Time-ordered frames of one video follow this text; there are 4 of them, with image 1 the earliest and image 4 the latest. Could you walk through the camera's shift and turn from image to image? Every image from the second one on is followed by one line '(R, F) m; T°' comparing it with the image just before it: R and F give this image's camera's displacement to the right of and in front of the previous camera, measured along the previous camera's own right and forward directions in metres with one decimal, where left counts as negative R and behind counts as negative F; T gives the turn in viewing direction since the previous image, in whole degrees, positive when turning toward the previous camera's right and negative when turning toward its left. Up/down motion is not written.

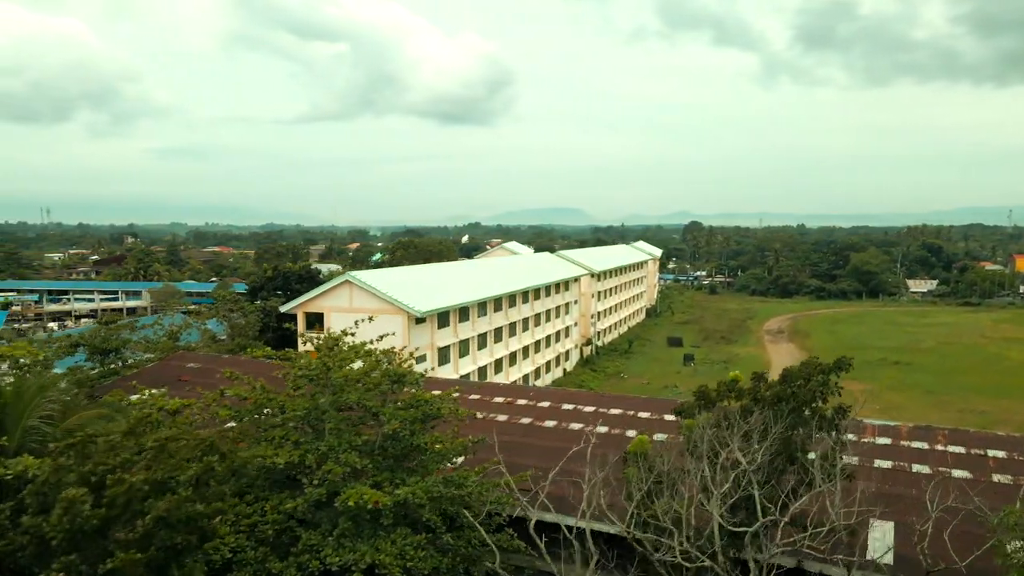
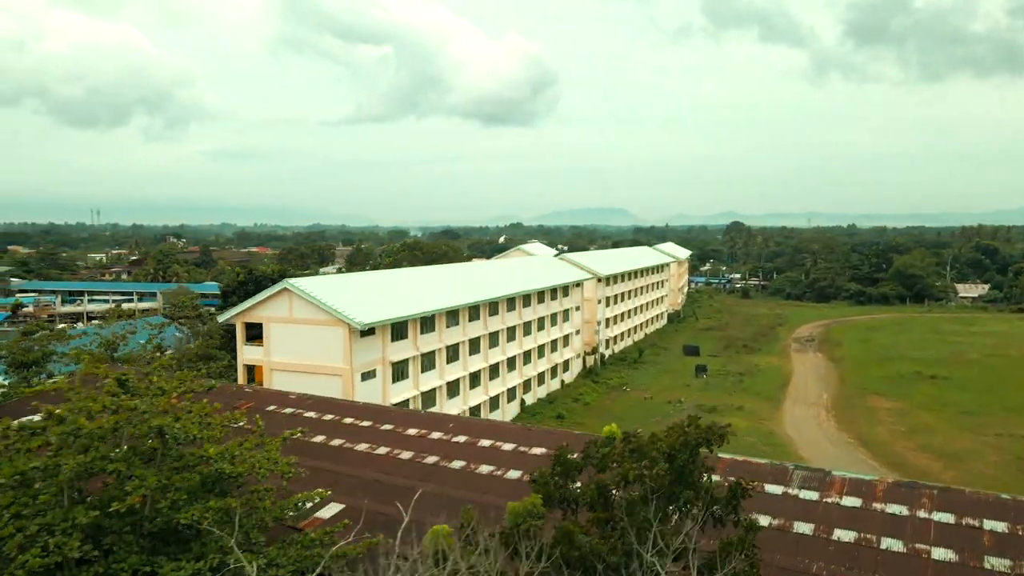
(+2.5, +2.5) m; -3°
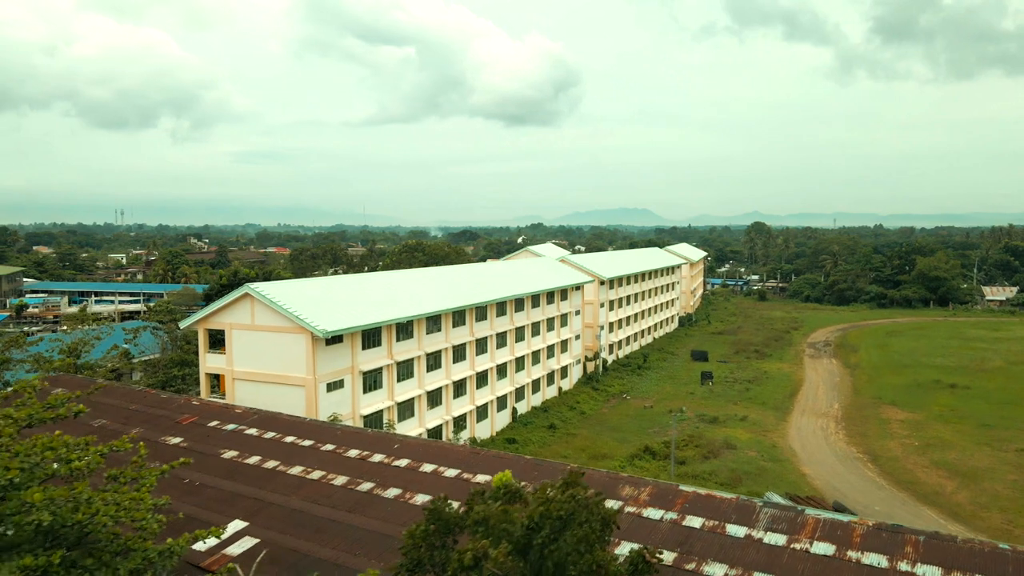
(+1.3, +1.3) m; -2°
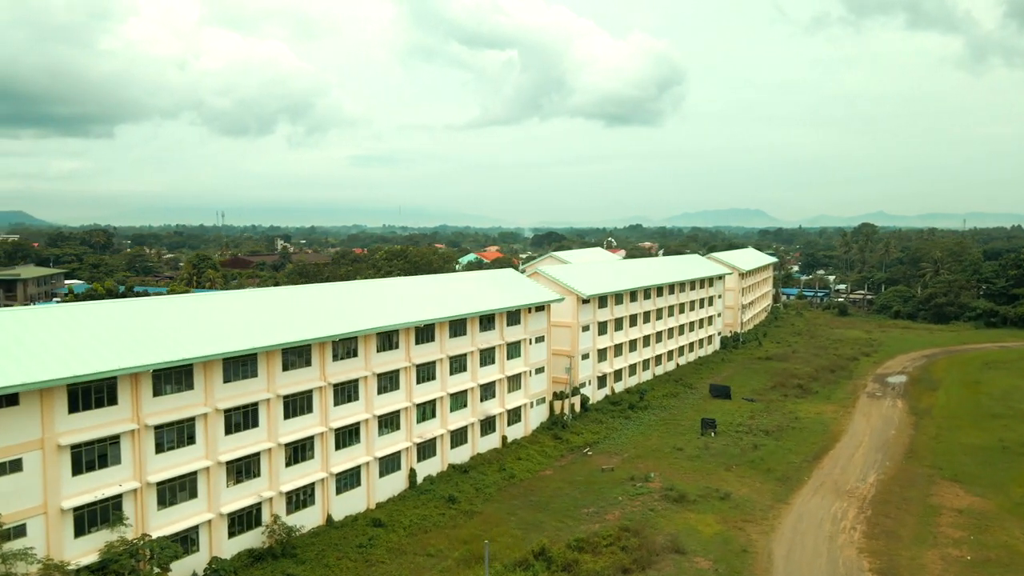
(+6.6, +7.9) m; -8°
